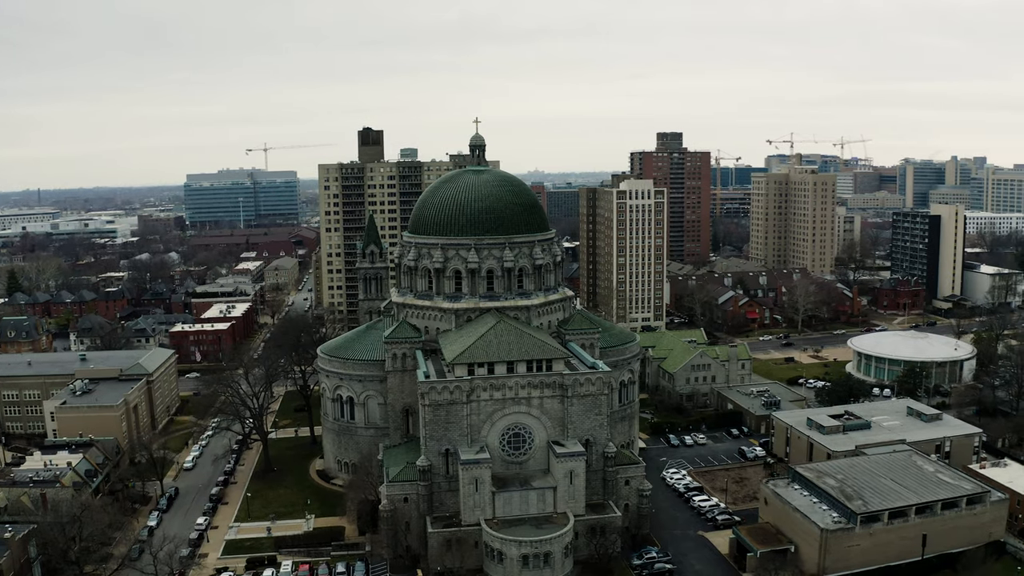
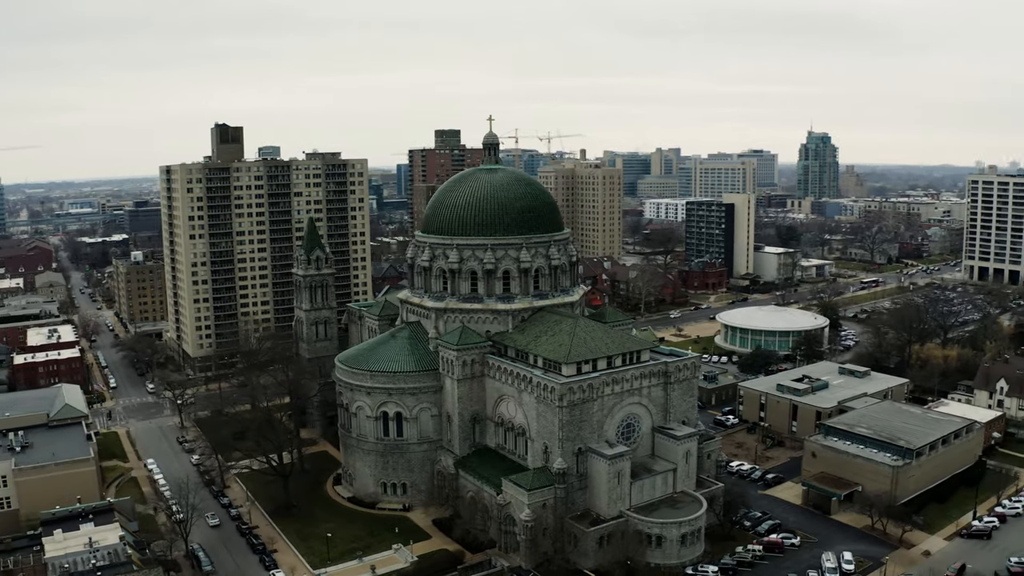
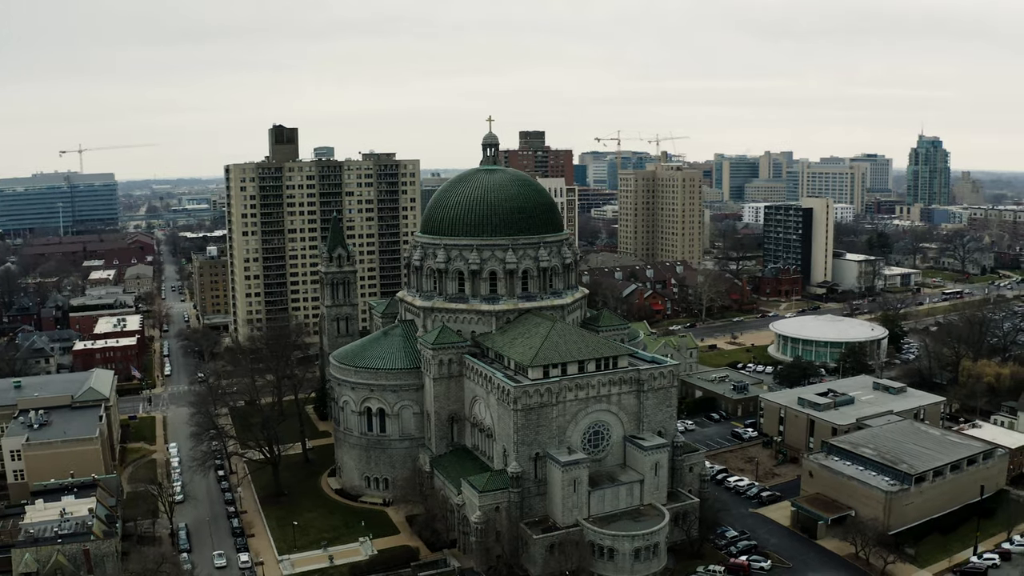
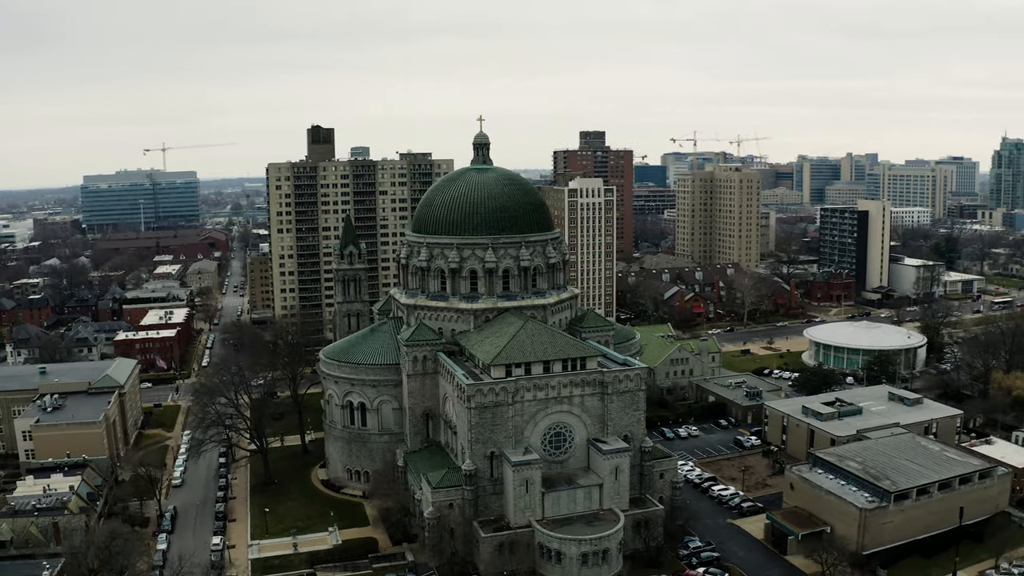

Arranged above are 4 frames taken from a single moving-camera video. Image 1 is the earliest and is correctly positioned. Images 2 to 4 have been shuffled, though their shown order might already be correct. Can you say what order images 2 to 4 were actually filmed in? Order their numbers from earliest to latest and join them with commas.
4, 3, 2
